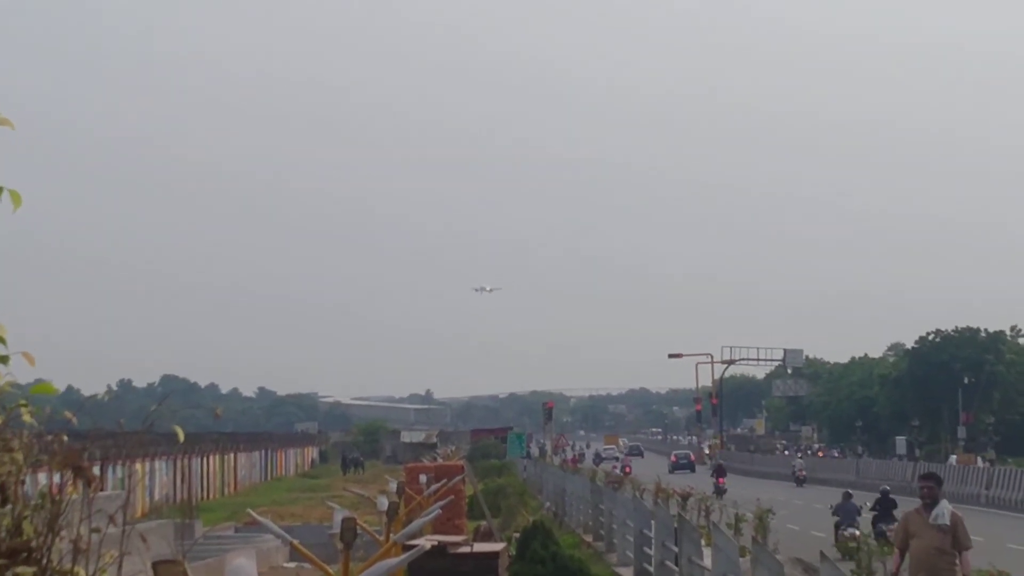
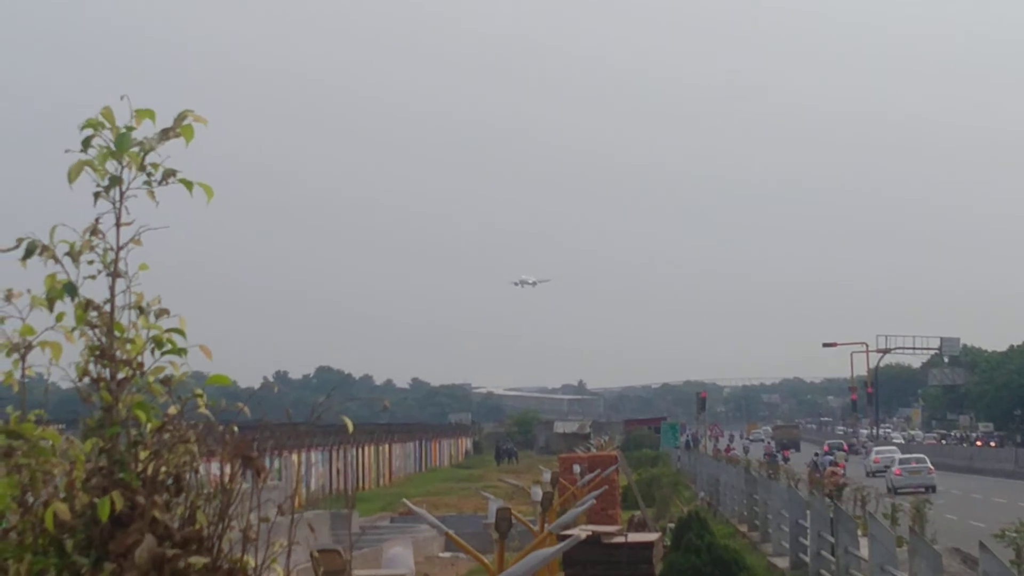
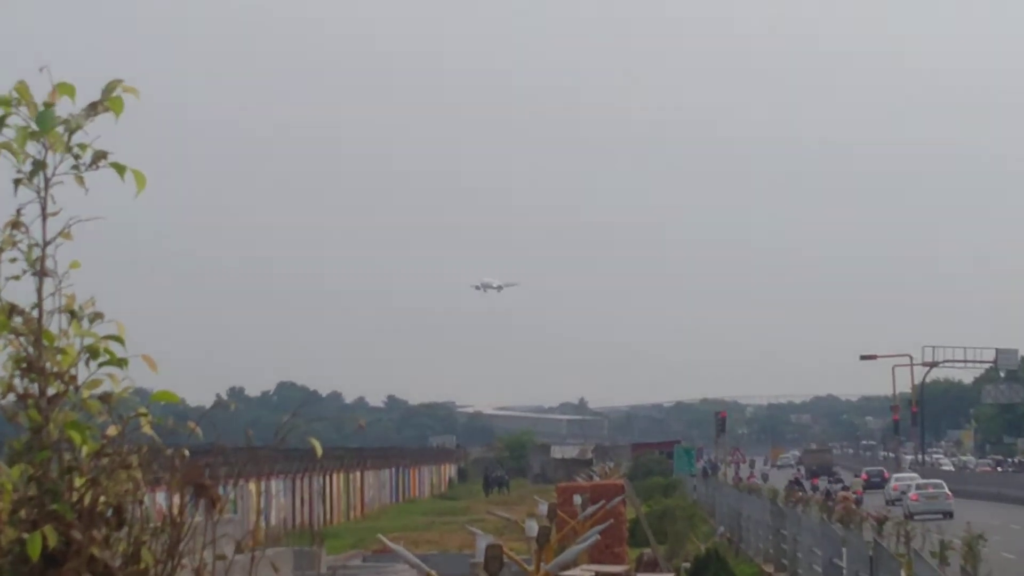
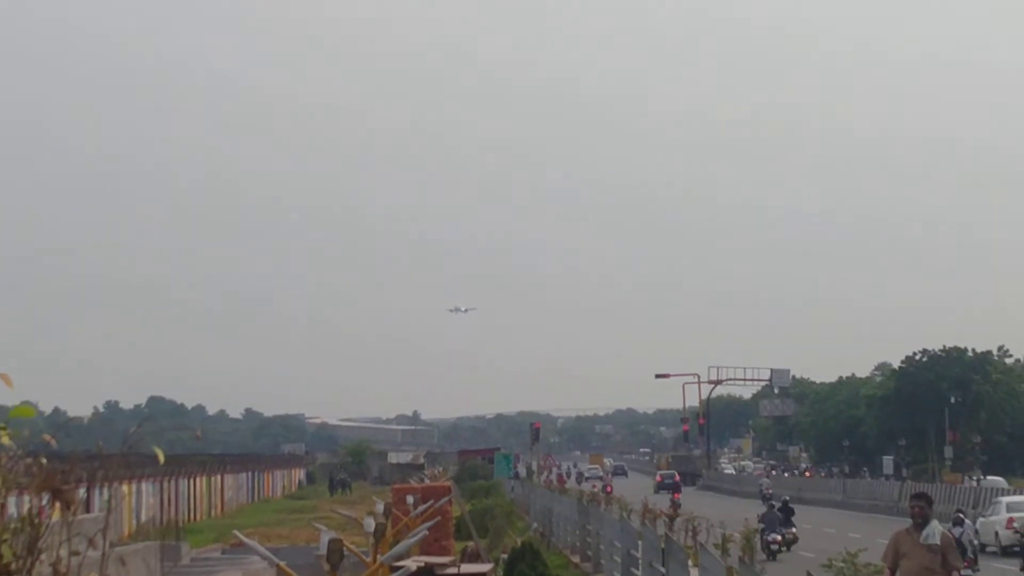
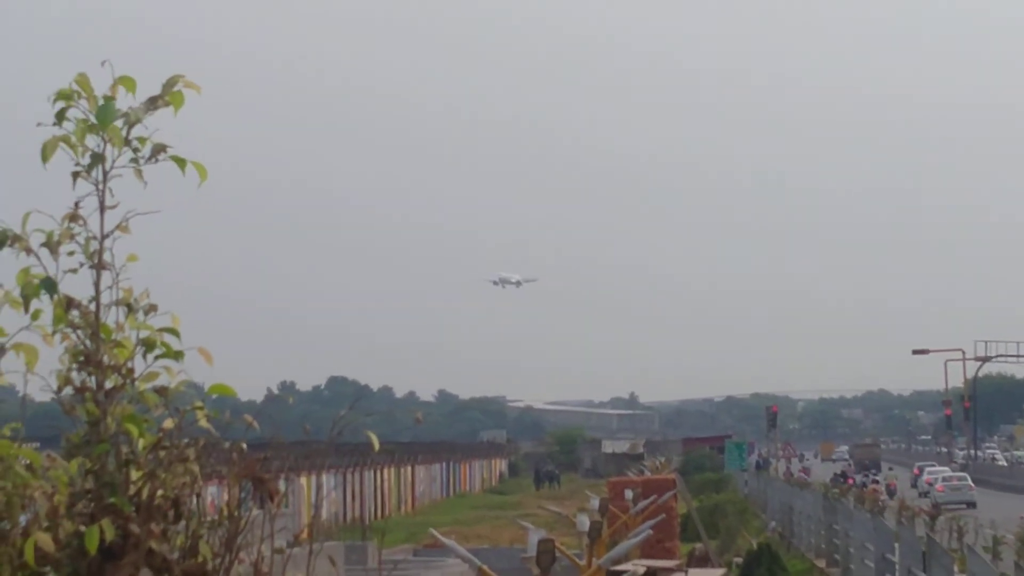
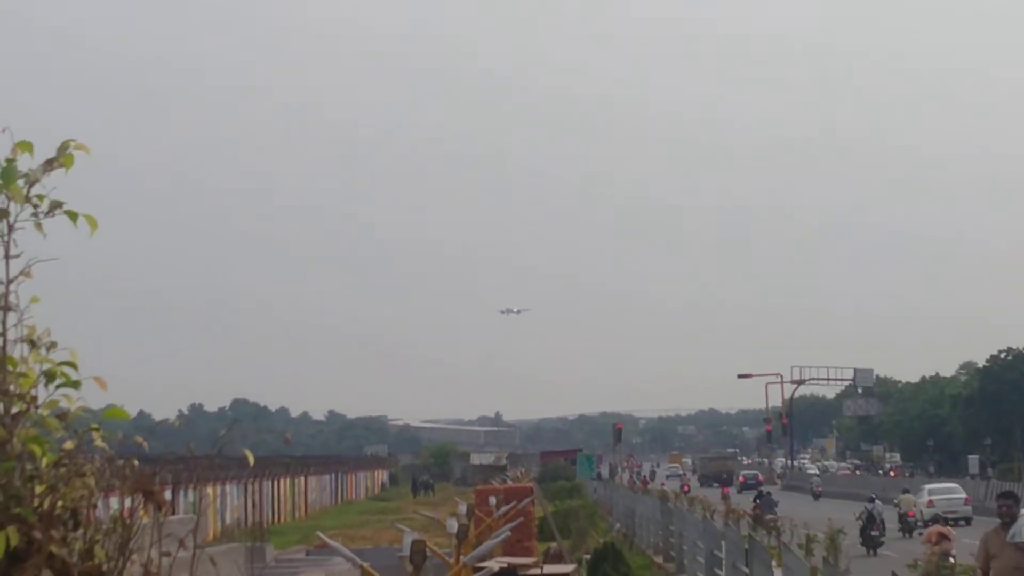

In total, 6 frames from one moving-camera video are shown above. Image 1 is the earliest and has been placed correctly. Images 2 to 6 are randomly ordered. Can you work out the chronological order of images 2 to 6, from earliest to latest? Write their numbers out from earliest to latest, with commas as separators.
4, 6, 2, 3, 5
